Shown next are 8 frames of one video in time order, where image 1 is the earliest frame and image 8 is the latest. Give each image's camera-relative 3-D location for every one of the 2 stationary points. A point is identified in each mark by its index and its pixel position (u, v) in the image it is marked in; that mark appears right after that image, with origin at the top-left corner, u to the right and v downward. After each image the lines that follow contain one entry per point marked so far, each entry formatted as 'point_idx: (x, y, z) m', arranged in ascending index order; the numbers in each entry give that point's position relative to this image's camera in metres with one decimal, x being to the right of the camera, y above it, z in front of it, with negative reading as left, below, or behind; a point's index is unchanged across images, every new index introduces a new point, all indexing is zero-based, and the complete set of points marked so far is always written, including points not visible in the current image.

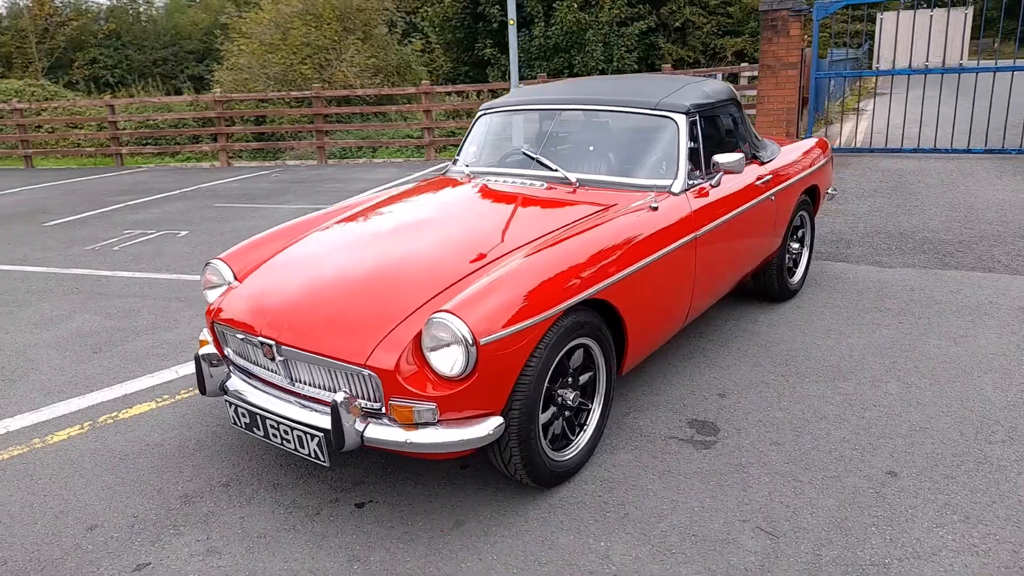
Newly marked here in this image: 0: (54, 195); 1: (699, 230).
0: (-6.9, +1.5, +11.3) m
1: (+0.9, +0.3, +3.6) m
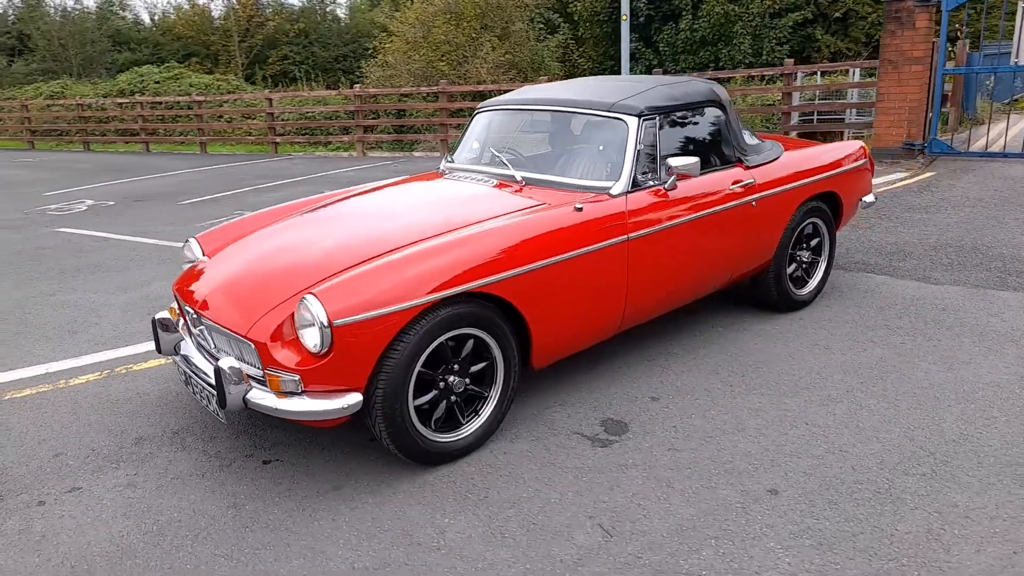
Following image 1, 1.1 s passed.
0: (-5.3, +2.0, +12.8) m
1: (+0.6, +0.3, +3.6) m
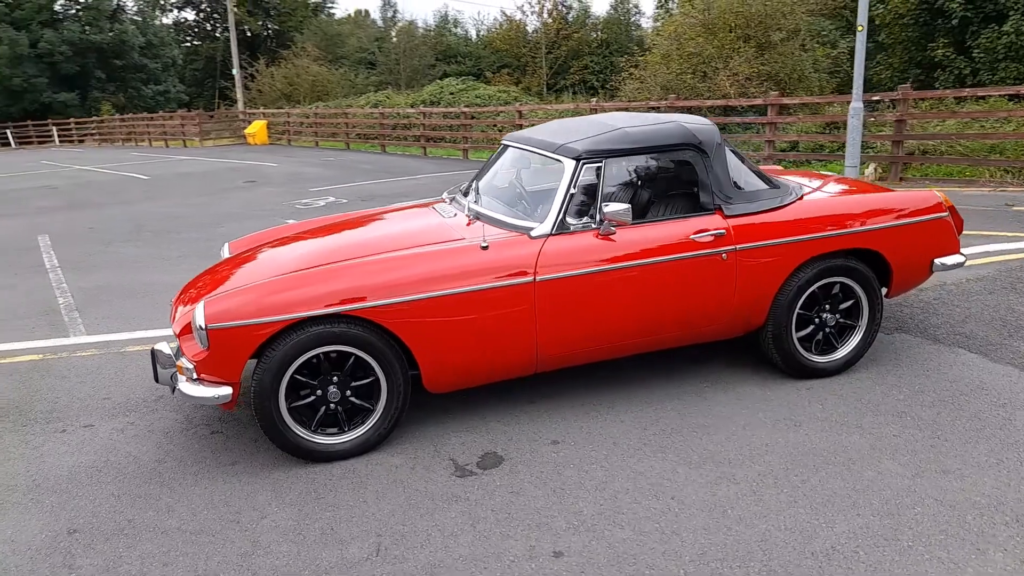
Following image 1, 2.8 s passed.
0: (-1.4, +2.1, +14.3) m
1: (+0.2, +0.1, +3.6) m
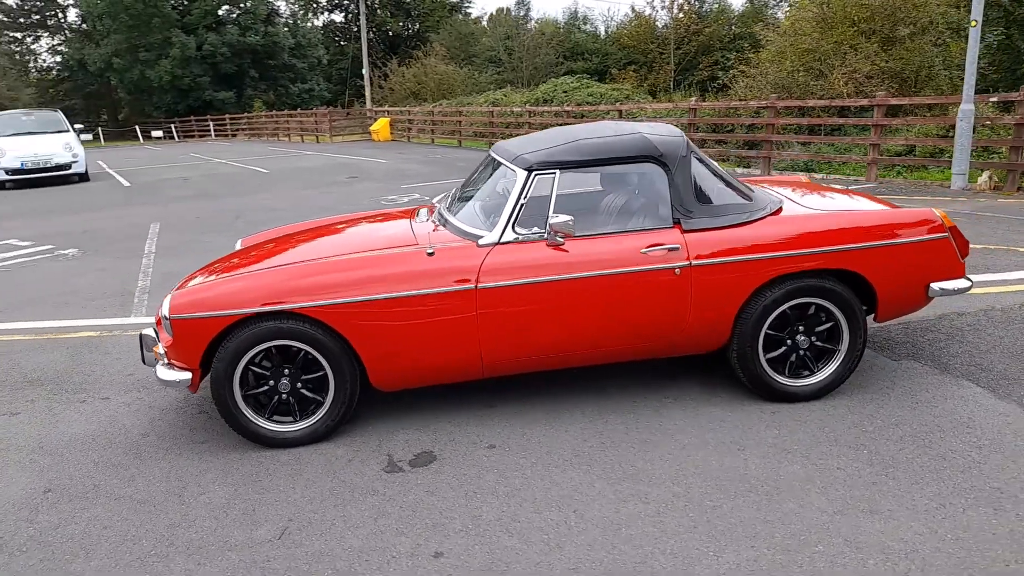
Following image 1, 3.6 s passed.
0: (+0.3, +2.1, +14.5) m
1: (-0.1, 0.0, +3.7) m
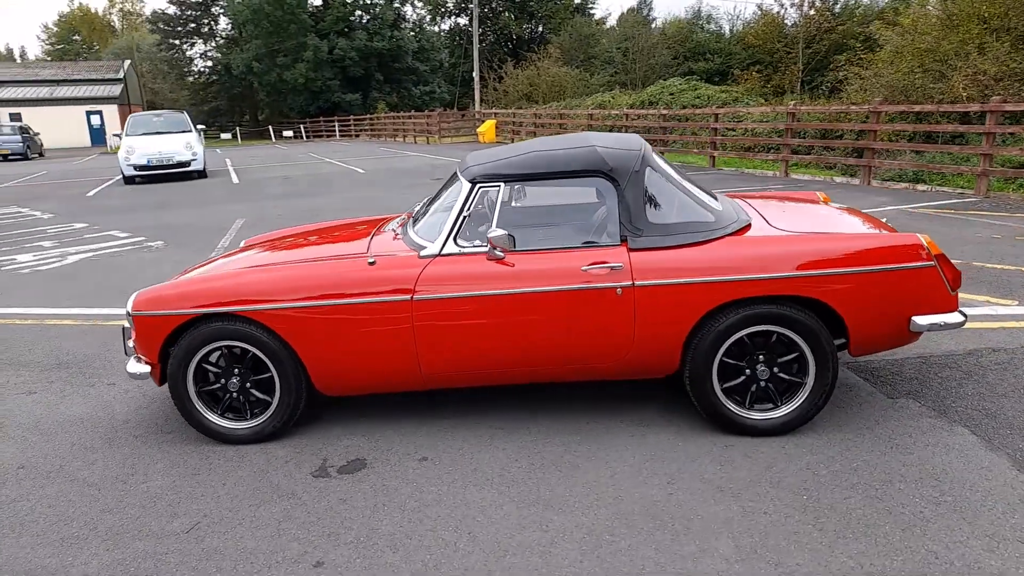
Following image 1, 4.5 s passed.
0: (+1.8, +2.0, +14.3) m
1: (-0.4, 0.0, +3.7) m
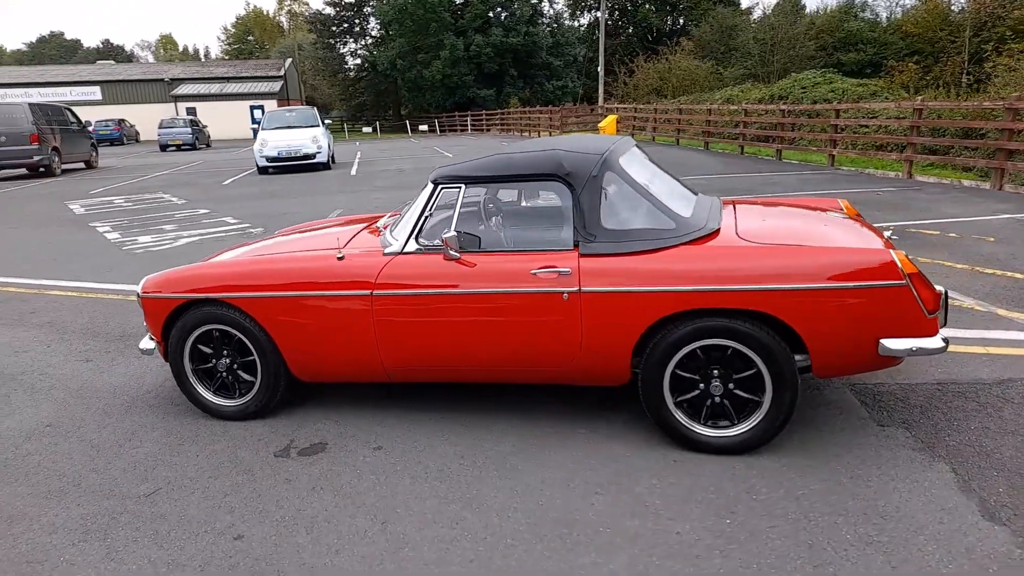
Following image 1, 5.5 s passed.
0: (+3.6, +2.0, +13.8) m
1: (-0.6, 0.0, +3.8) m
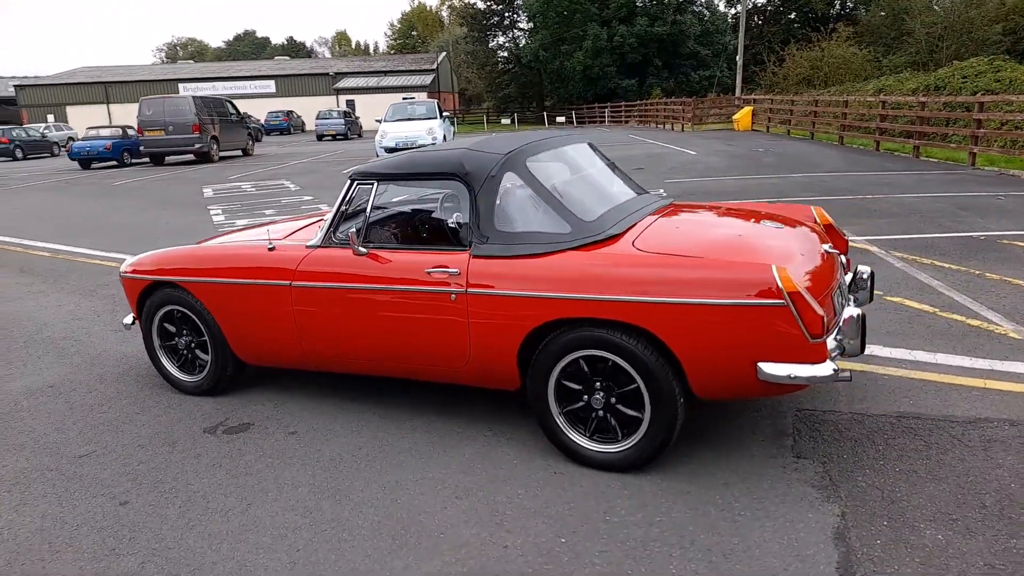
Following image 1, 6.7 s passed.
0: (+5.1, +1.8, +12.9) m
1: (-1.1, 0.0, +3.9) m
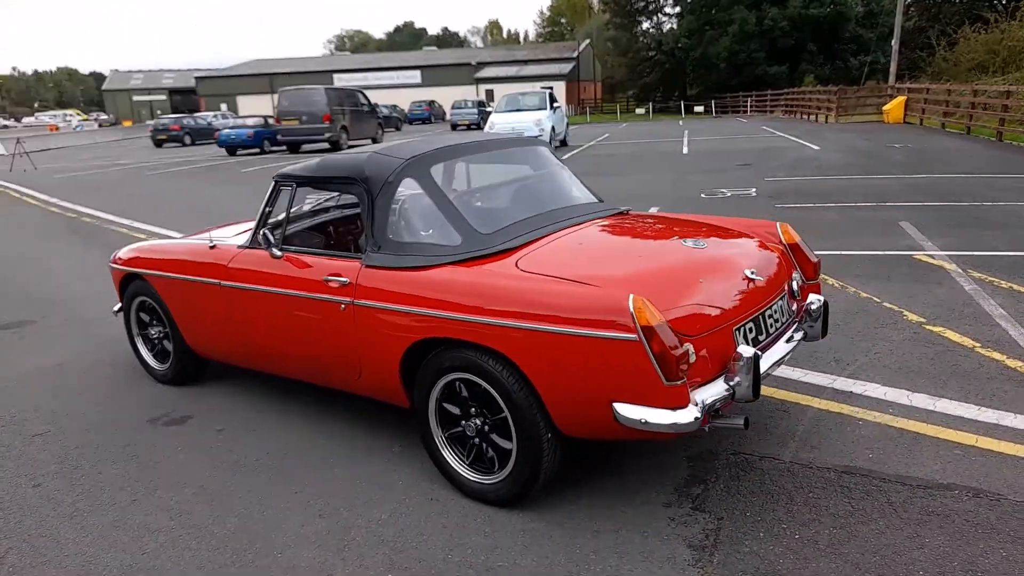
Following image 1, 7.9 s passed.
0: (+6.4, +1.6, +11.5) m
1: (-1.5, 0.0, +4.0) m
